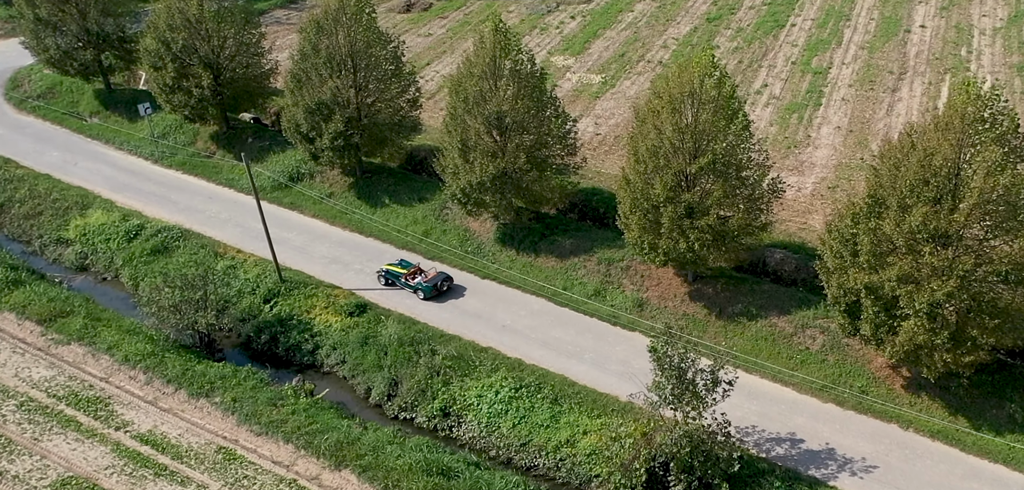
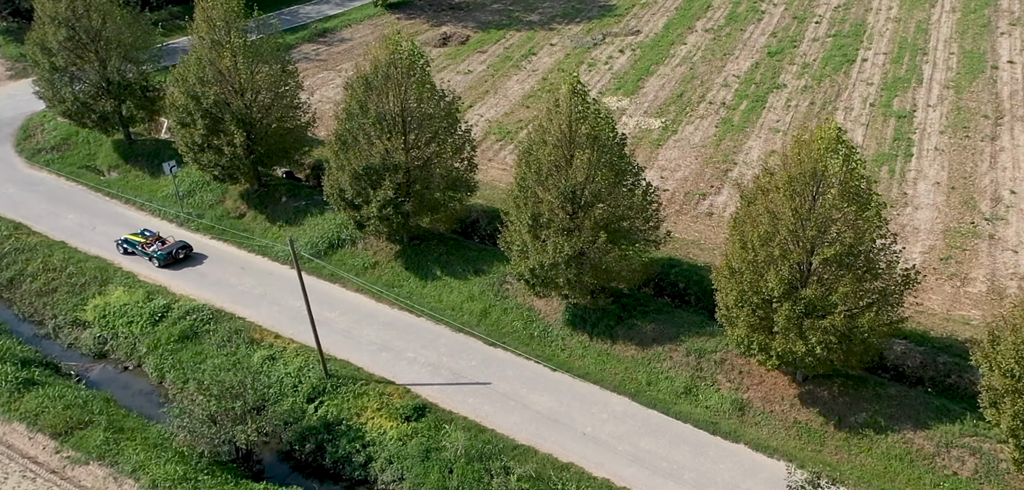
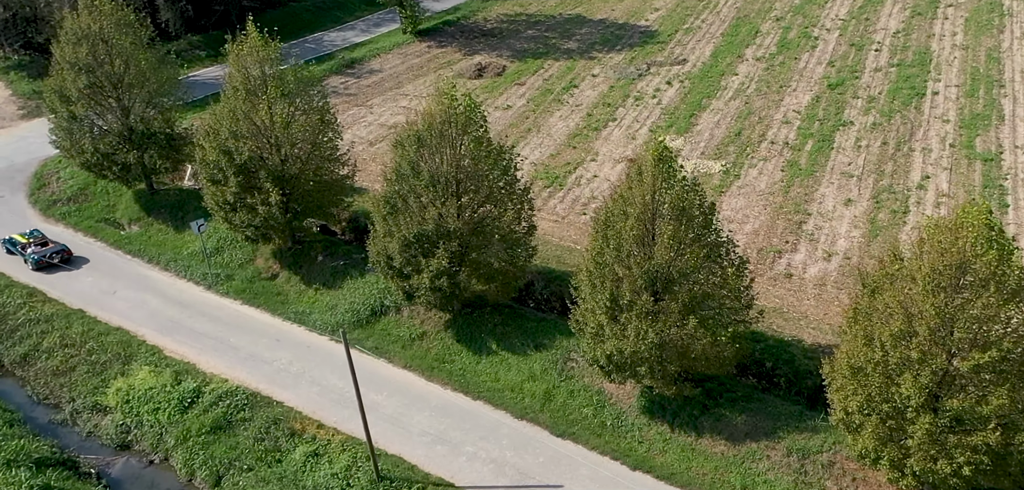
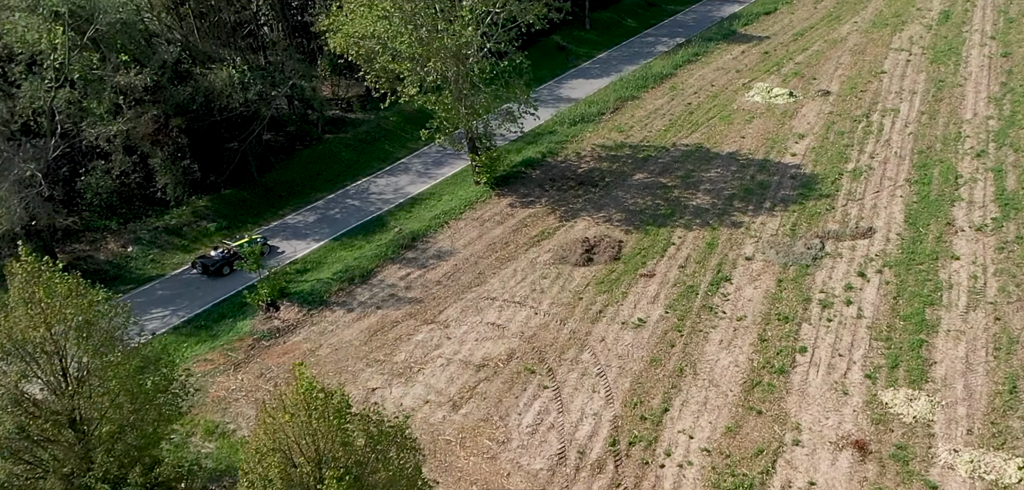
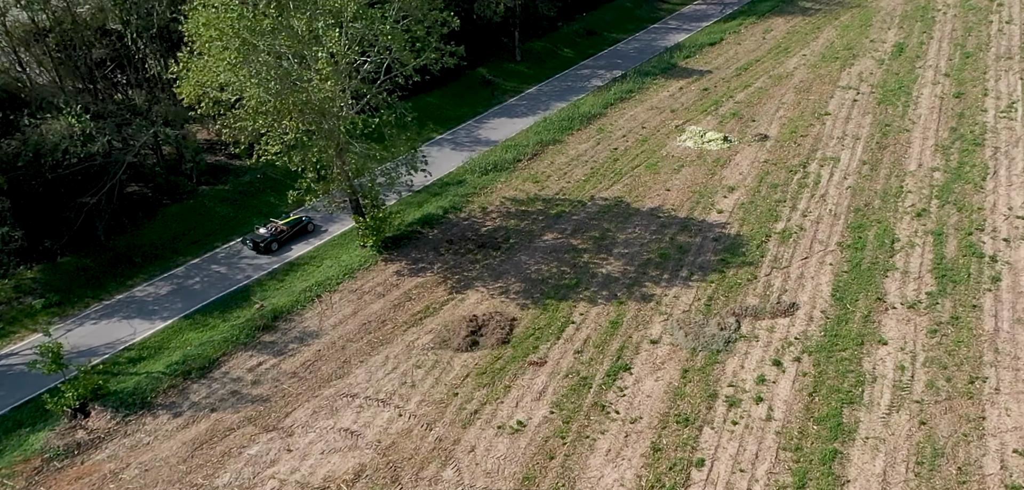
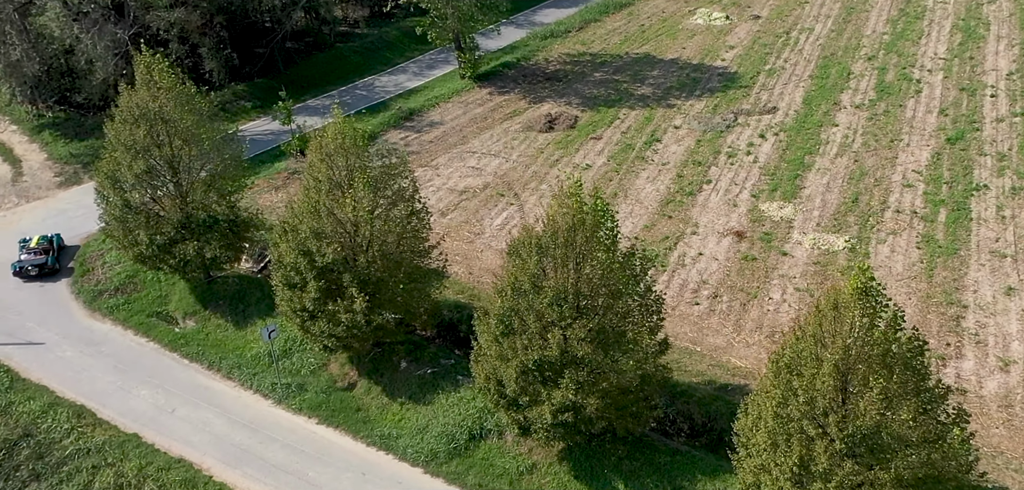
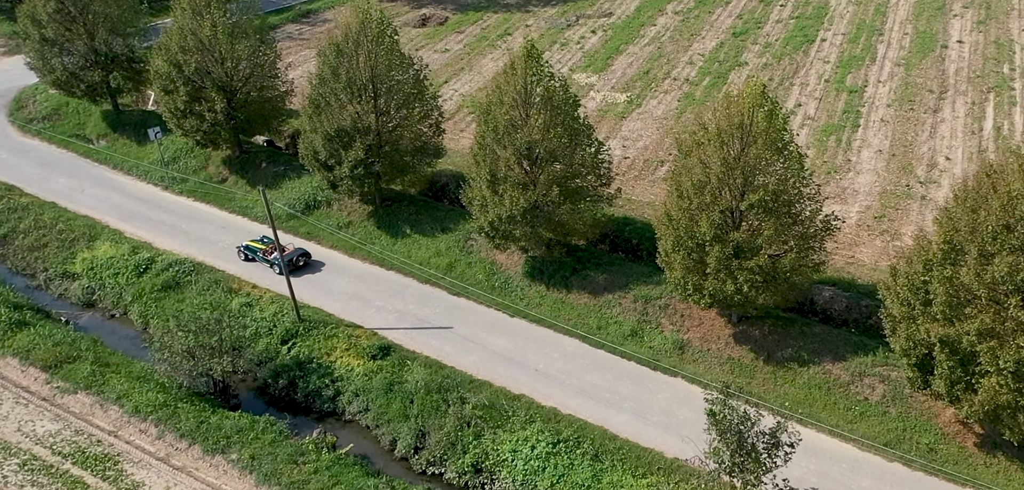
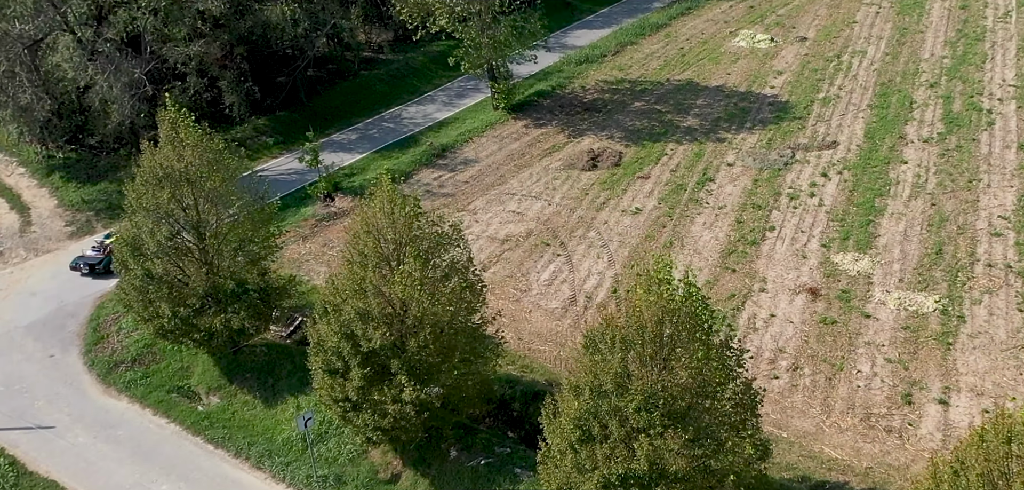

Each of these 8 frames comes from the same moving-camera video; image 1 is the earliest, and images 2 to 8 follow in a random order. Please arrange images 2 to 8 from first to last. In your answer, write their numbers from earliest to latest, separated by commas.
7, 2, 3, 6, 8, 4, 5
